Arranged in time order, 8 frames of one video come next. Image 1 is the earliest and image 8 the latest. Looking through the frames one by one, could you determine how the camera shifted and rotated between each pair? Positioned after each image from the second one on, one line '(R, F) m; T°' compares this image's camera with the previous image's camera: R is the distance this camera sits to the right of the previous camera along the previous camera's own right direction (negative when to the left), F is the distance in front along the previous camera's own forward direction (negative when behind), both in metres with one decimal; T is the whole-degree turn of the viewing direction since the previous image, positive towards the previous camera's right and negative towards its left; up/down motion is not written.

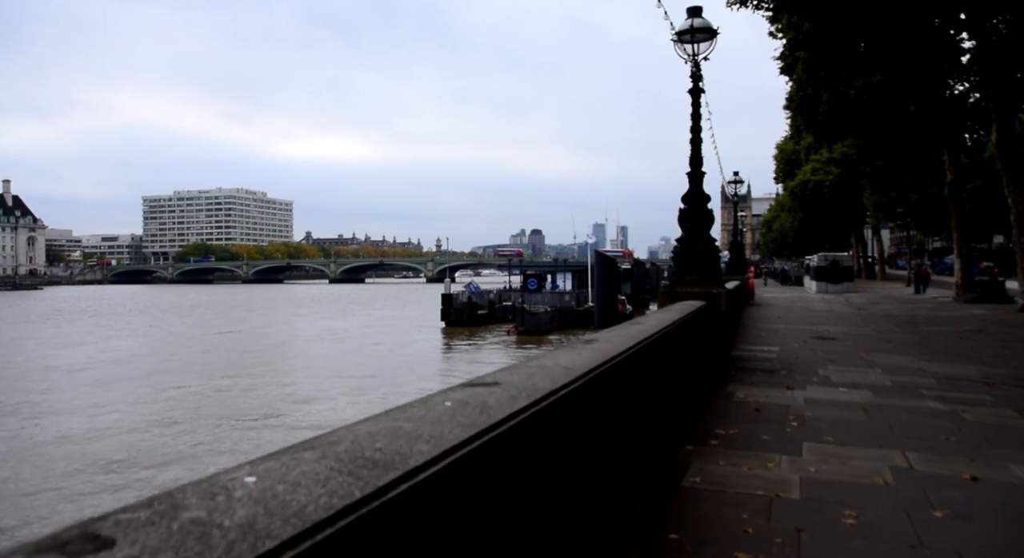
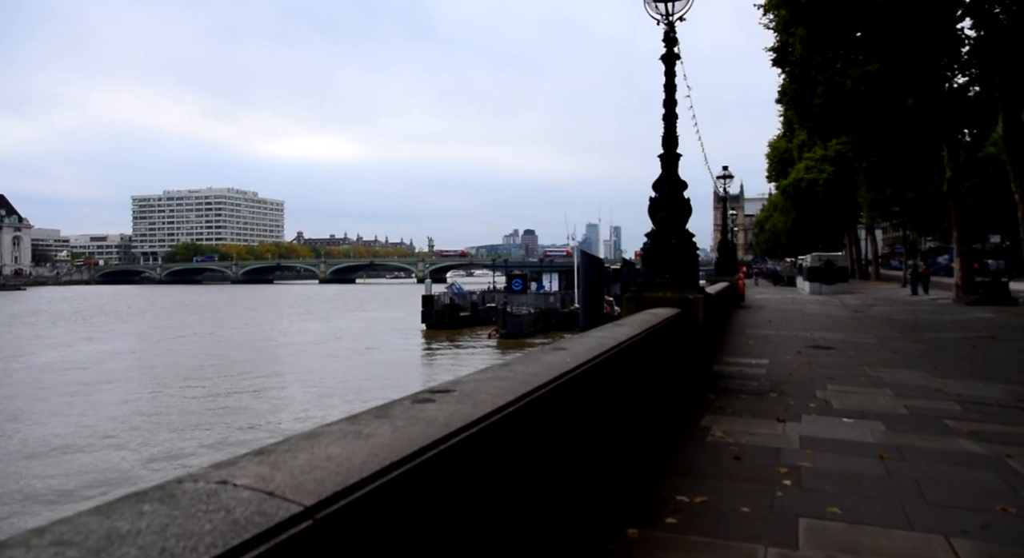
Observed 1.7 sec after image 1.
(+0.8, +1.7) m; +1°
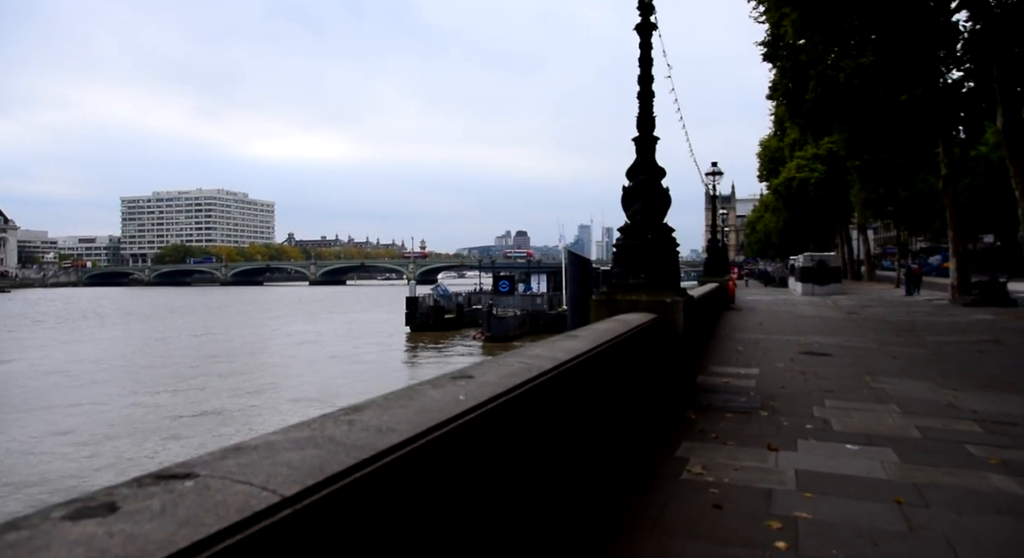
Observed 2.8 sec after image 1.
(+0.5, +1.1) m; +1°
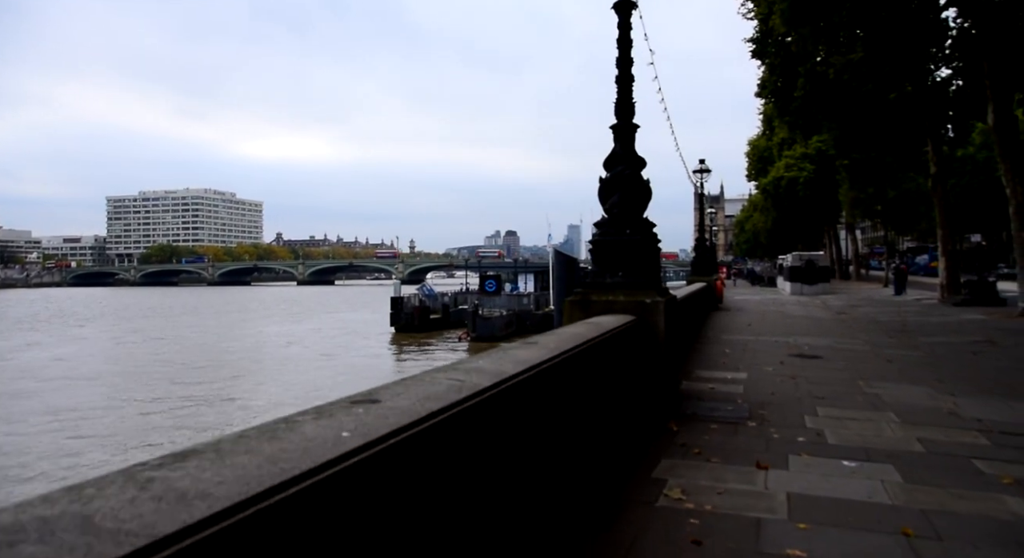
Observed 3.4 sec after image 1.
(+0.2, +0.6) m; +1°
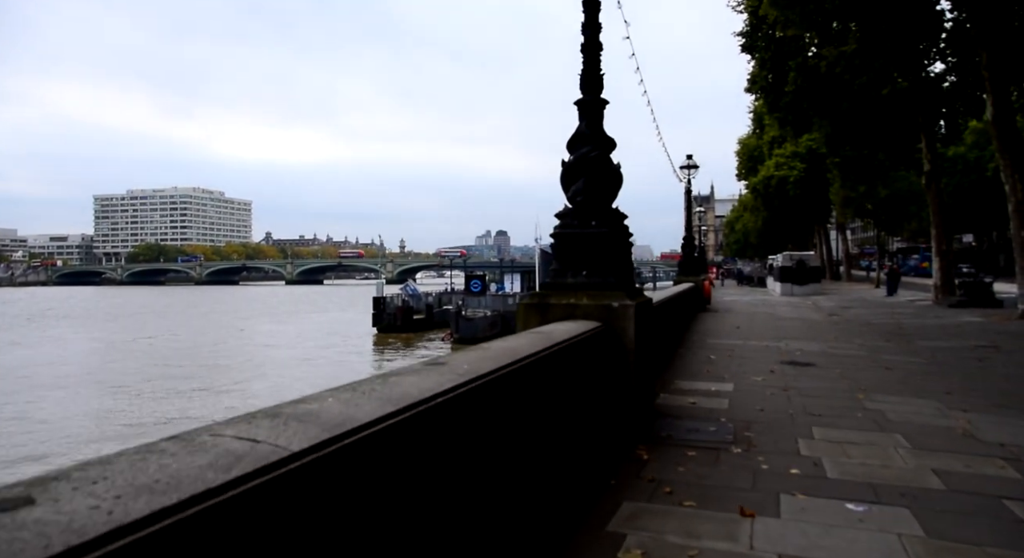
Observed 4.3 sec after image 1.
(+0.4, +1.0) m; +1°
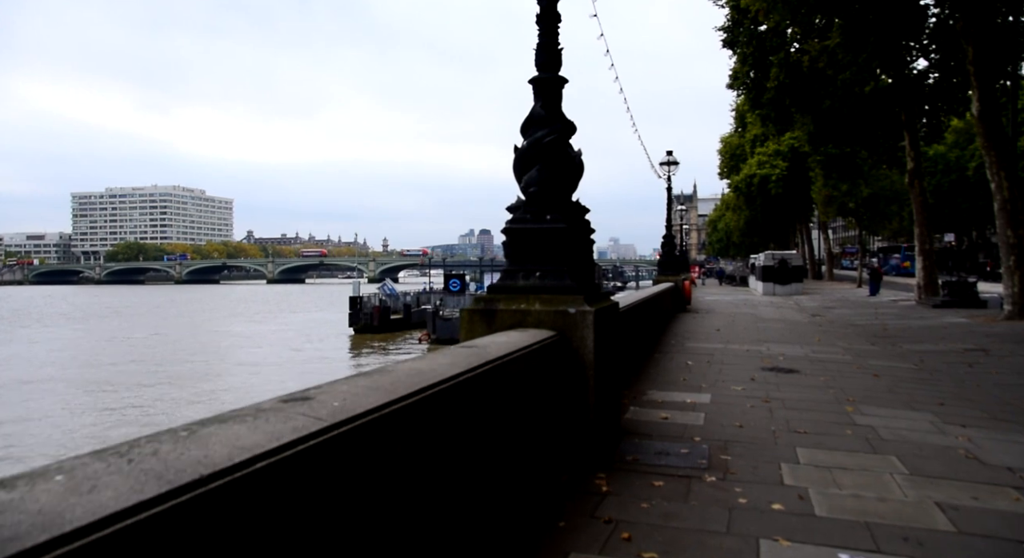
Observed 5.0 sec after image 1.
(+0.3, +0.7) m; +1°
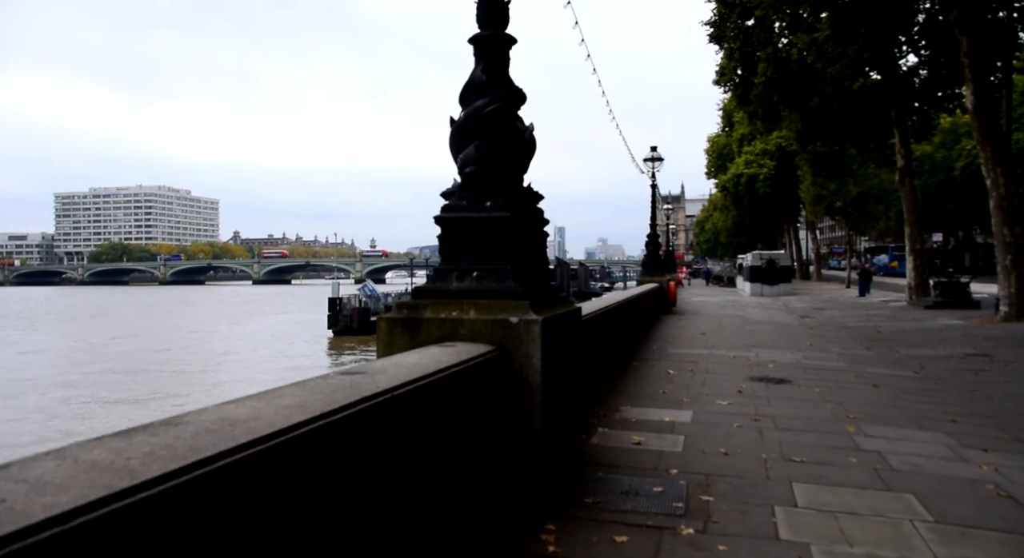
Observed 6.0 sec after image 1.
(+0.4, +0.9) m; +1°
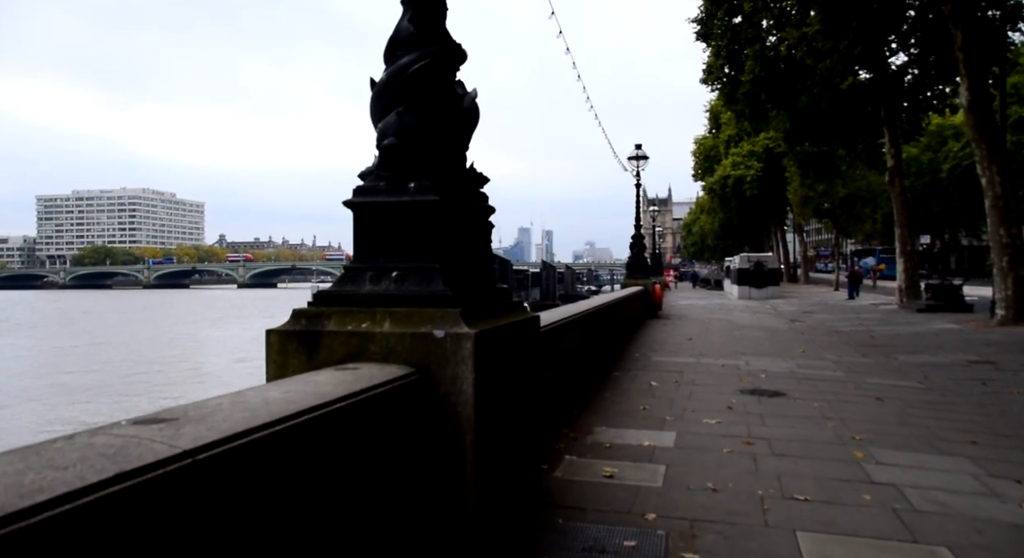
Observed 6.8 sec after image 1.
(+0.3, +0.9) m; +1°
